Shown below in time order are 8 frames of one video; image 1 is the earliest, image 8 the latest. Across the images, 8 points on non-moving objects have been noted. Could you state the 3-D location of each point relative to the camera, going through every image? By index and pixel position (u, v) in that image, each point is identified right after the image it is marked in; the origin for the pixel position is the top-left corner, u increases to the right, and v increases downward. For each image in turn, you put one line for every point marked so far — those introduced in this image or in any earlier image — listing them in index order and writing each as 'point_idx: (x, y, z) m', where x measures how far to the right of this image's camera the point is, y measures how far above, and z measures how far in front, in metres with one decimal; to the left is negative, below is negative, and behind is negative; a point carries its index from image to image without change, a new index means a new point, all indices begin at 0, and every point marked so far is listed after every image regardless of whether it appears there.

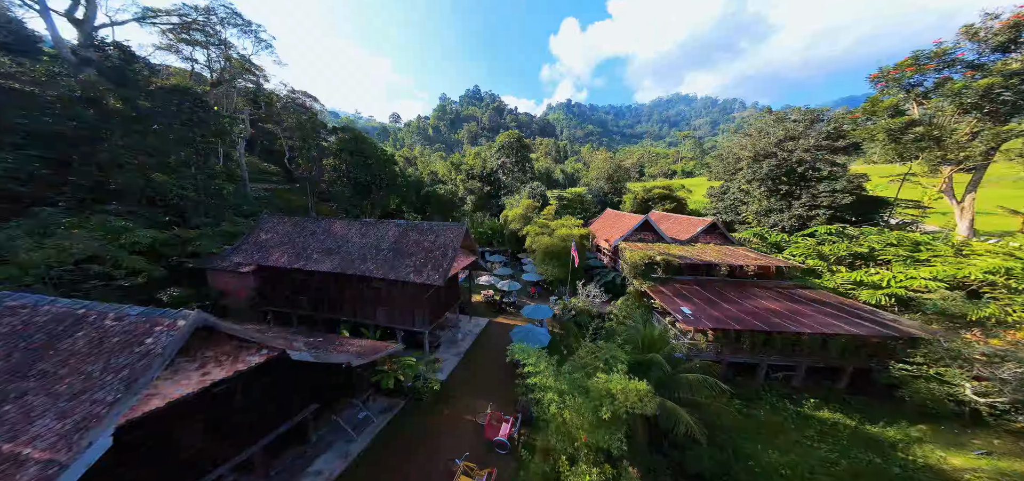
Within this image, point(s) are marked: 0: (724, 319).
0: (+10.5, -3.7, +13.5) m
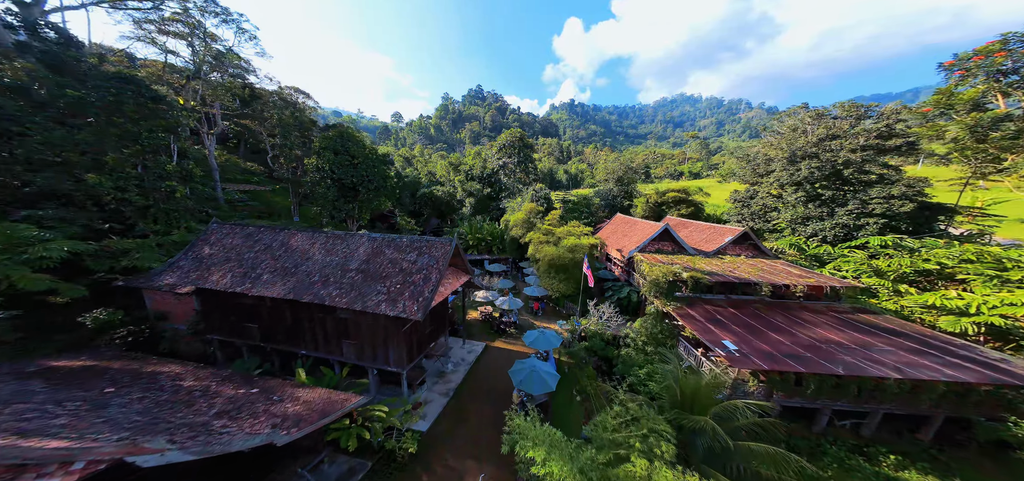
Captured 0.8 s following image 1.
0: (+10.5, -4.5, +10.8) m
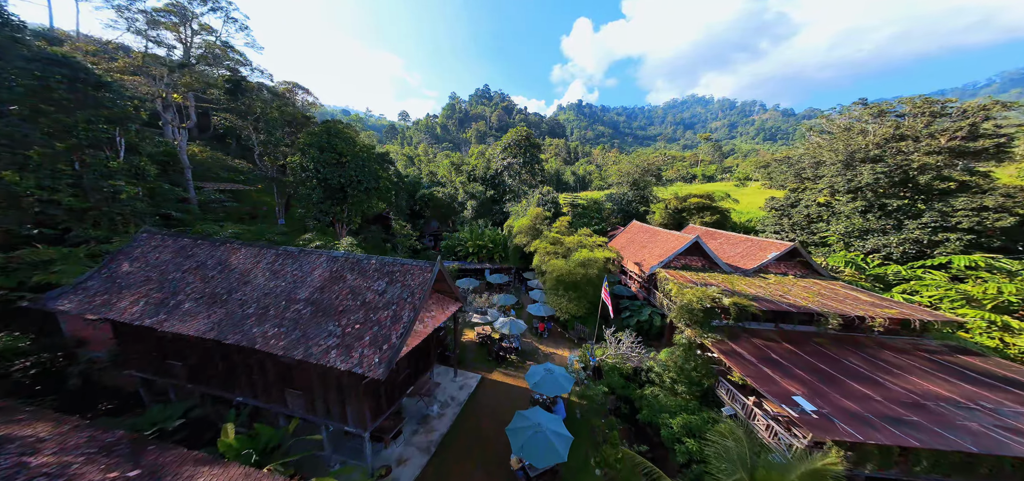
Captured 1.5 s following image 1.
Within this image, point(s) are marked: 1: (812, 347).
0: (+10.5, -5.3, +8.0) m
1: (+12.6, -4.4, +11.4) m
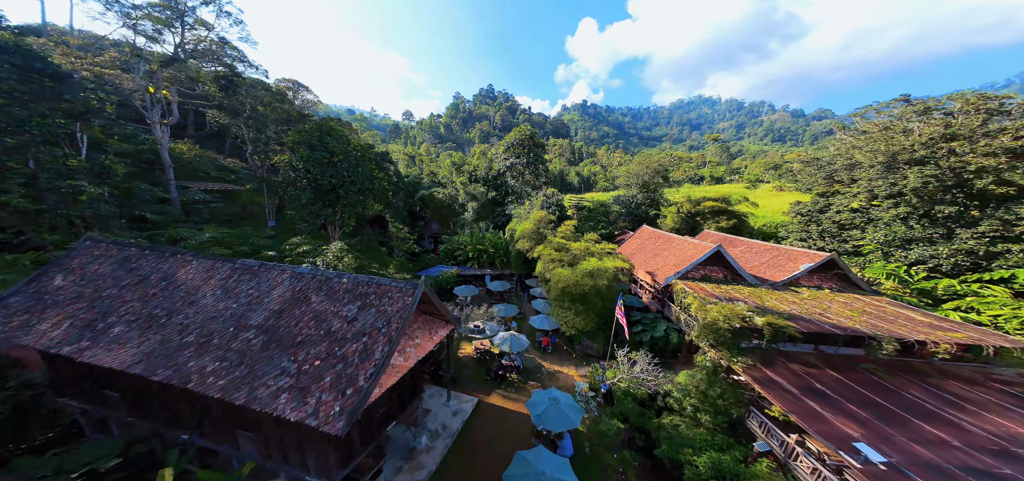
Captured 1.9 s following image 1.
0: (+10.4, -5.8, +6.5) m
1: (+12.6, -4.9, +9.9) m
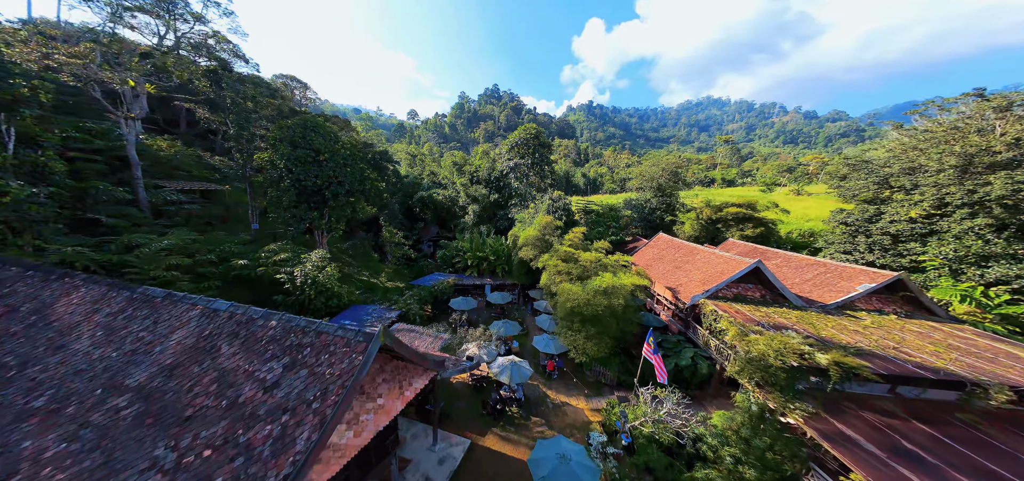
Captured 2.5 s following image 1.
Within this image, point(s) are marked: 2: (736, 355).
0: (+10.3, -6.4, +4.3) m
1: (+12.5, -5.5, +7.7) m
2: (+8.5, -4.4, +10.5) m
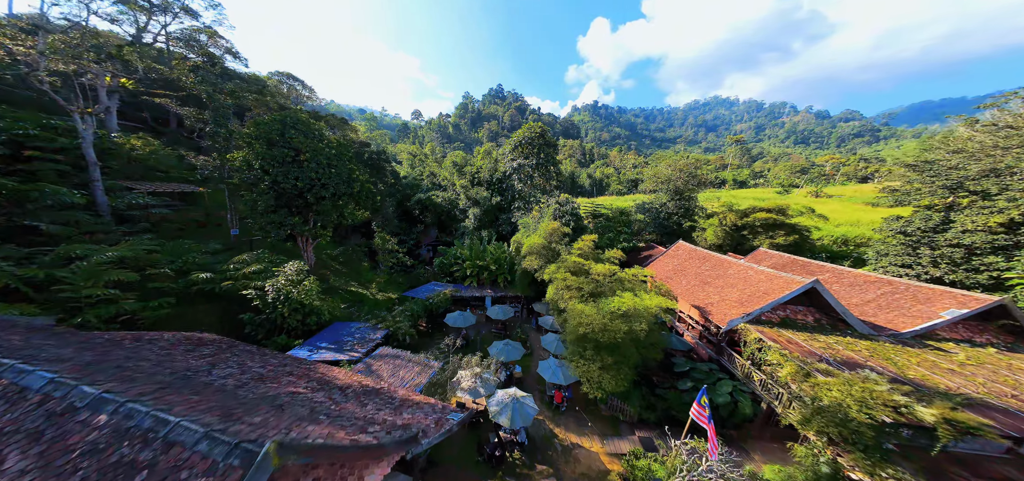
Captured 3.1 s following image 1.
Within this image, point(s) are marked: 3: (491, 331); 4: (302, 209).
0: (+10.3, -6.9, +2.2) m
1: (+12.5, -6.1, +5.5) m
2: (+8.5, -5.0, +8.4) m
3: (-1.4, -6.0, +18.4) m
4: (-13.0, +2.0, +16.9) m
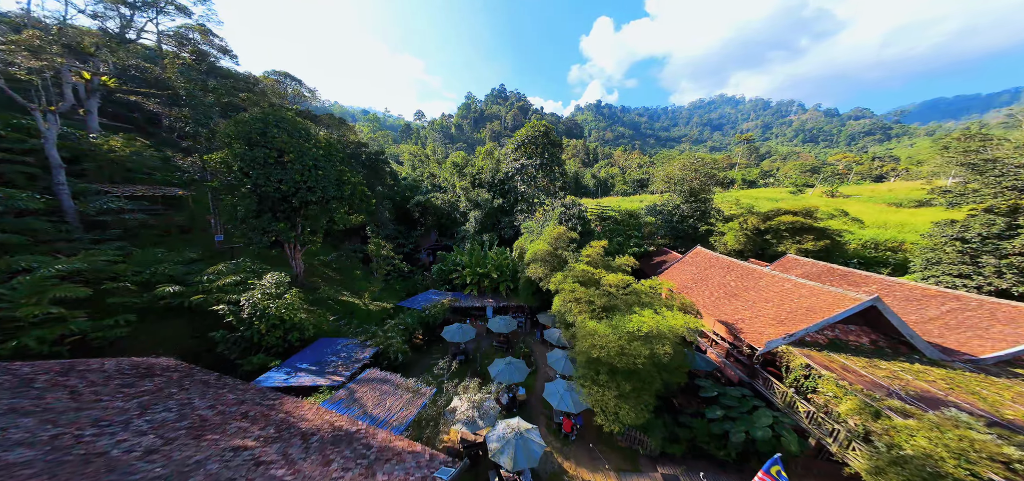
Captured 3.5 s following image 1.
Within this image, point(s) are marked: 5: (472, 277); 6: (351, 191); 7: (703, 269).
0: (+10.3, -7.2, +0.6) m
1: (+12.5, -6.4, +3.9) m
2: (+8.6, -5.3, +6.8) m
3: (-1.3, -6.4, +16.9) m
4: (-12.9, +1.5, +15.6) m
5: (-2.9, -2.6, +19.6) m
6: (-10.7, +3.3, +18.0) m
7: (+10.8, -1.6, +15.3) m
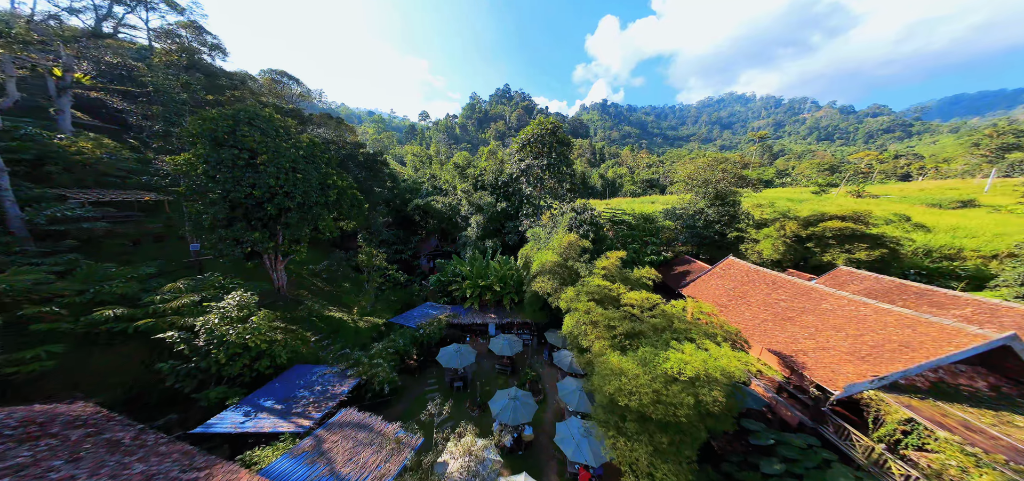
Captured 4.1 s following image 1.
0: (+10.3, -7.7, -1.6) m
1: (+12.6, -6.9, +1.7) m
2: (+8.7, -5.8, +4.7) m
3: (-1.0, -7.0, +15.0) m
4: (-12.6, +1.0, +13.9) m
5: (-2.6, -3.1, +17.6) m
6: (-10.4, +2.7, +16.2) m
7: (+11.0, -2.1, +13.2) m
